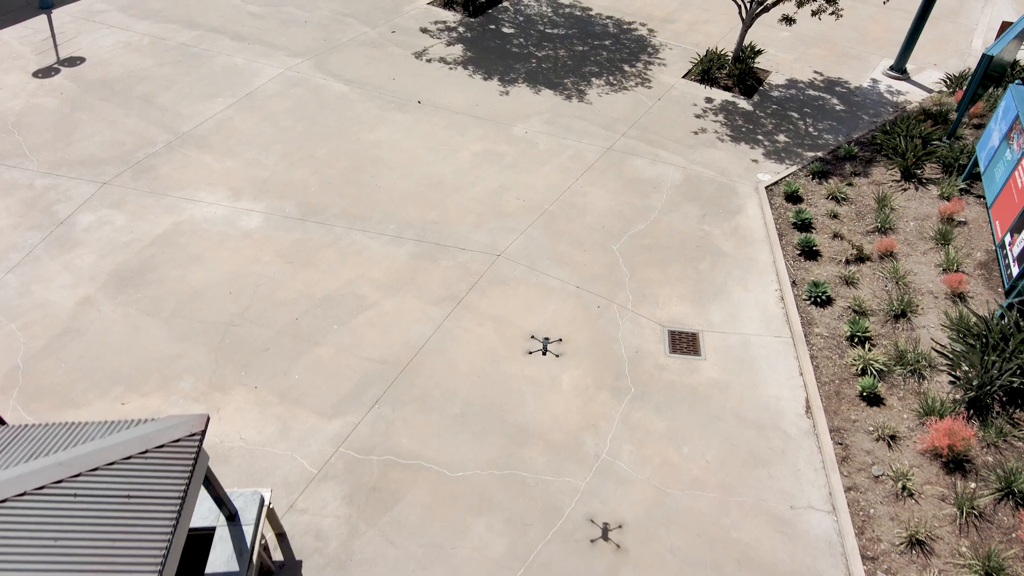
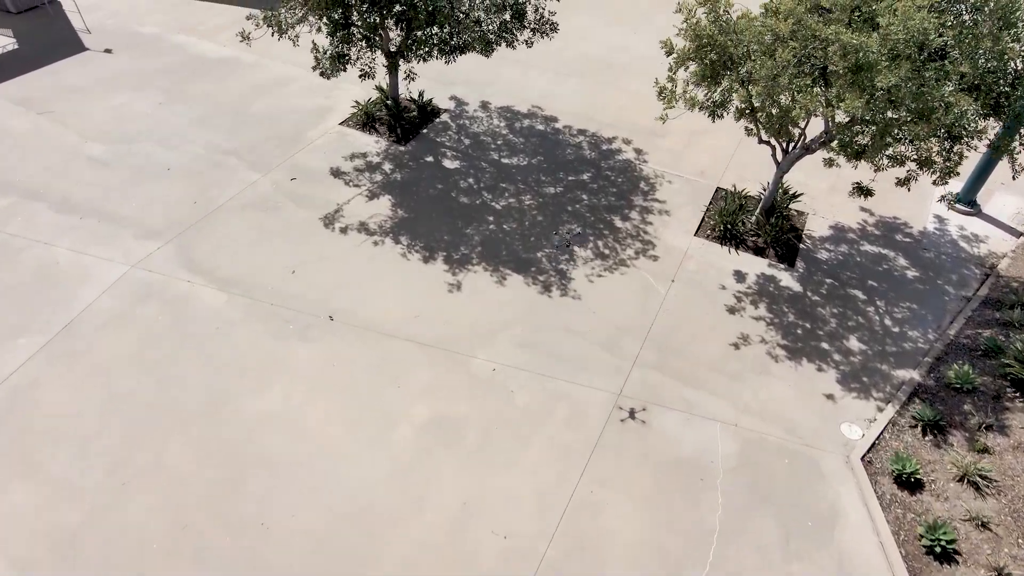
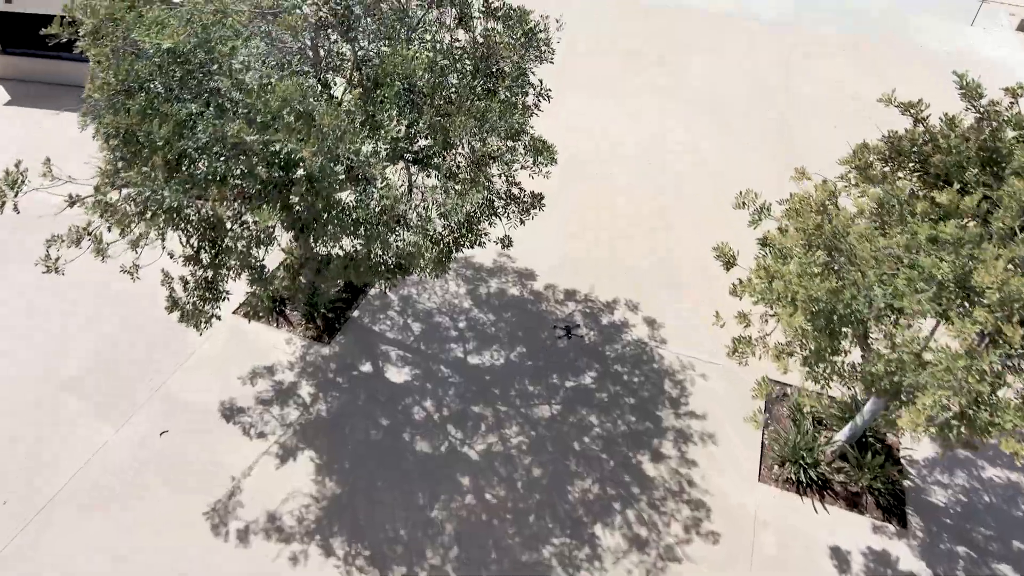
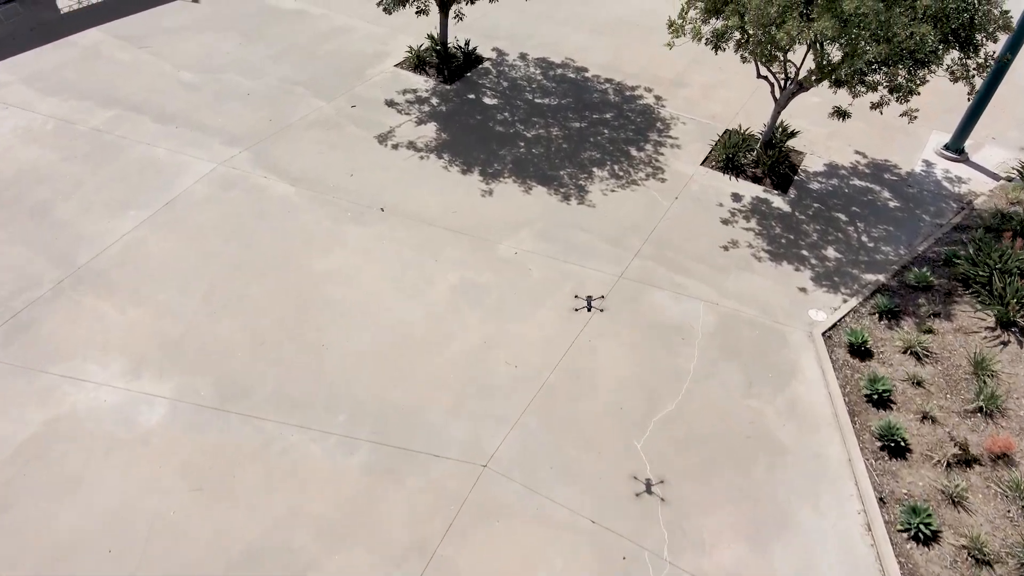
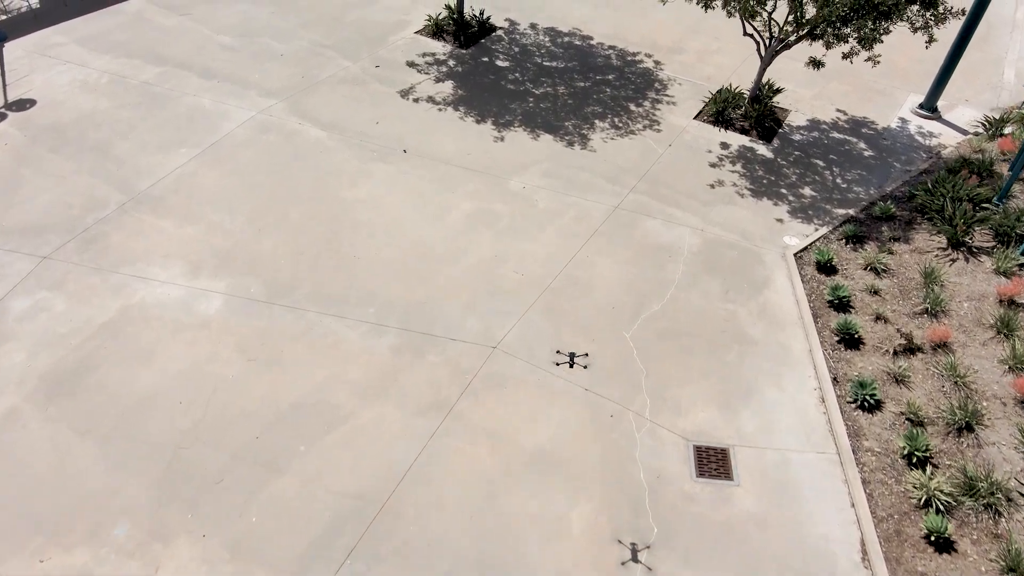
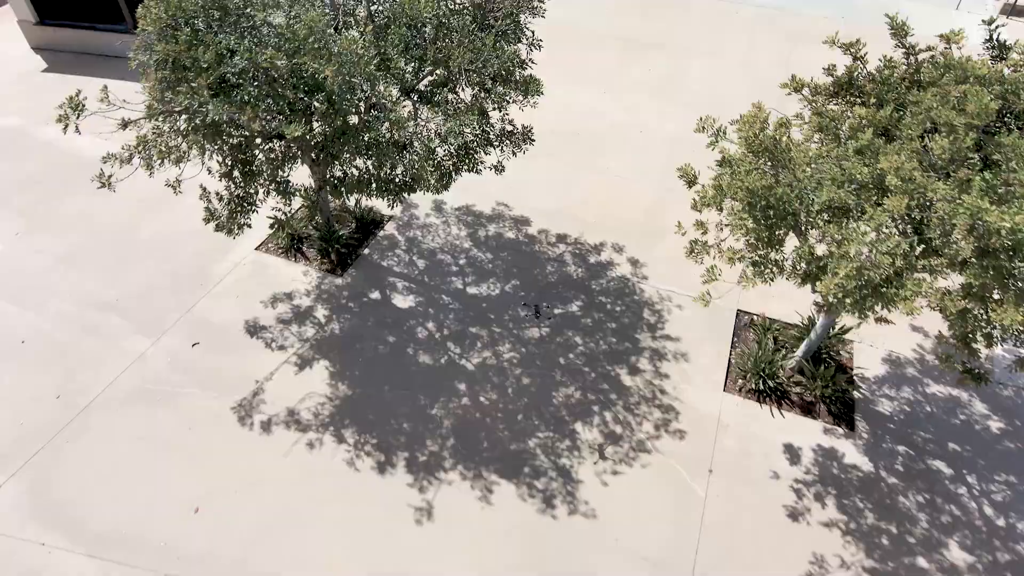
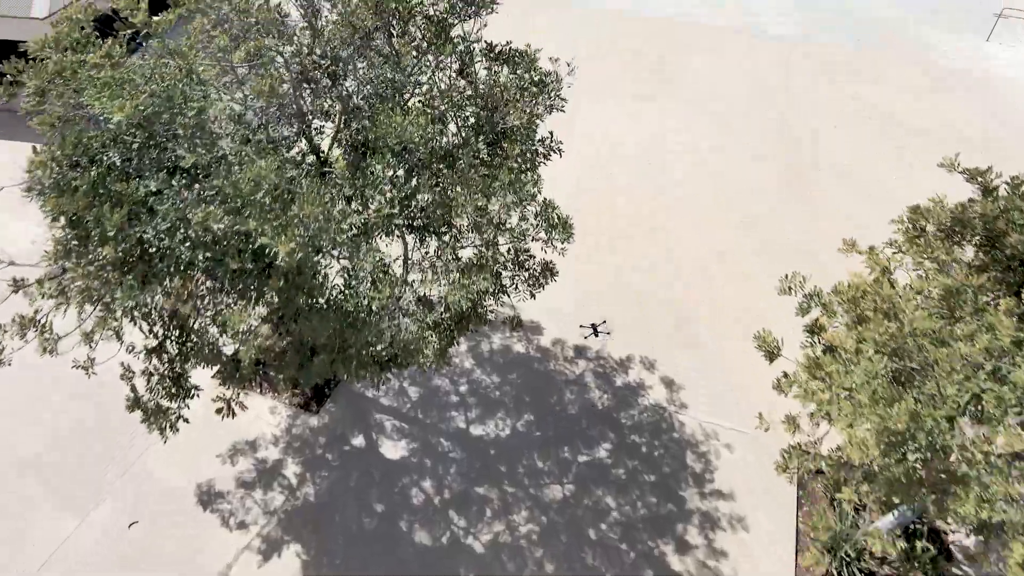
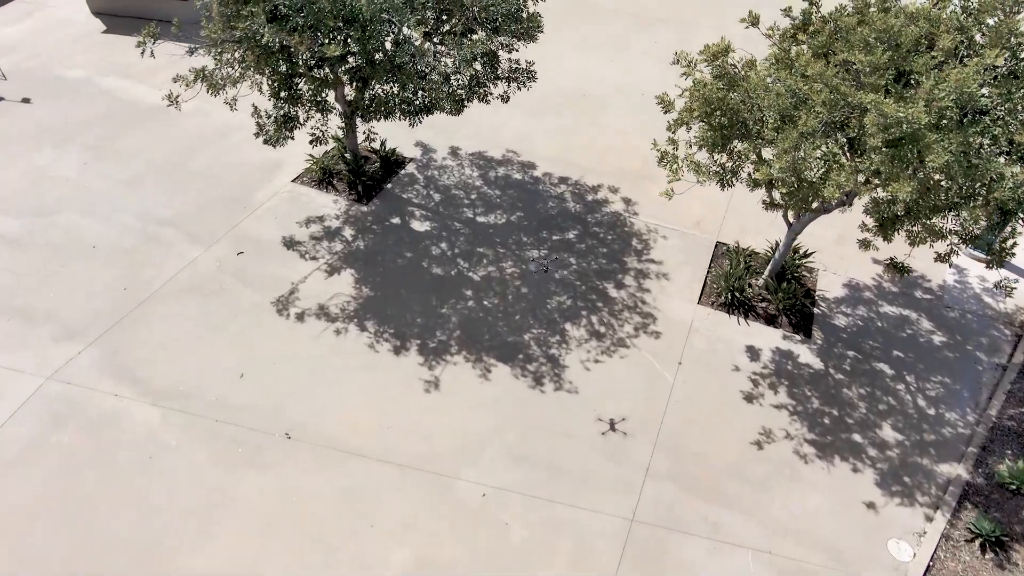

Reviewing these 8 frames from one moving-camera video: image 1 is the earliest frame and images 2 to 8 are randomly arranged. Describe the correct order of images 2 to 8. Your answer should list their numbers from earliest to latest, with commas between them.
5, 4, 2, 8, 6, 3, 7
